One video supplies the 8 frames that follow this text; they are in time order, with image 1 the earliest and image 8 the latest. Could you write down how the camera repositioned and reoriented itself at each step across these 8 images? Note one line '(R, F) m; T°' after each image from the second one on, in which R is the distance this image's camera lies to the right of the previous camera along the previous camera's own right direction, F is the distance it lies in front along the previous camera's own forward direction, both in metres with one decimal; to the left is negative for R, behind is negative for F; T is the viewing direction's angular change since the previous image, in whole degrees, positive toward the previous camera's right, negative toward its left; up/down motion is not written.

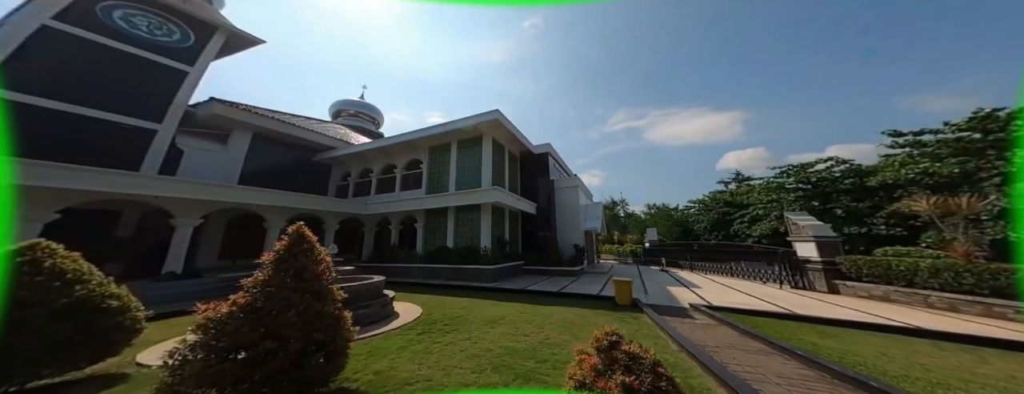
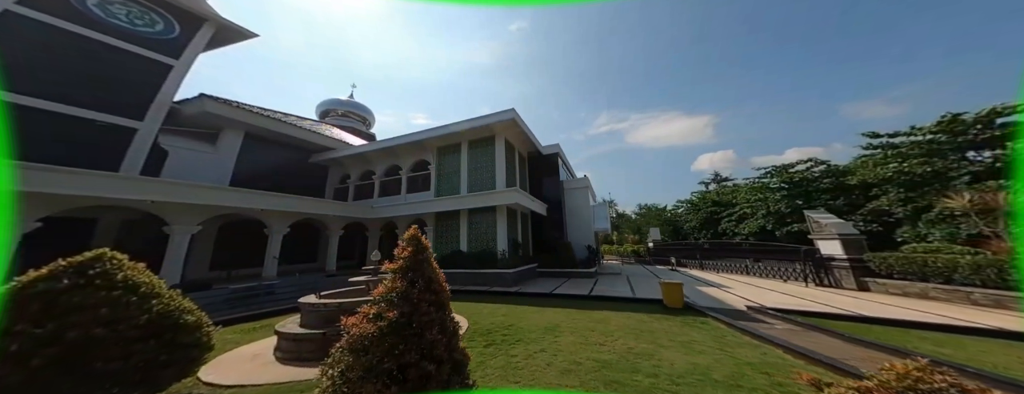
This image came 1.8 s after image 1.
(-1.2, +0.3) m; +2°
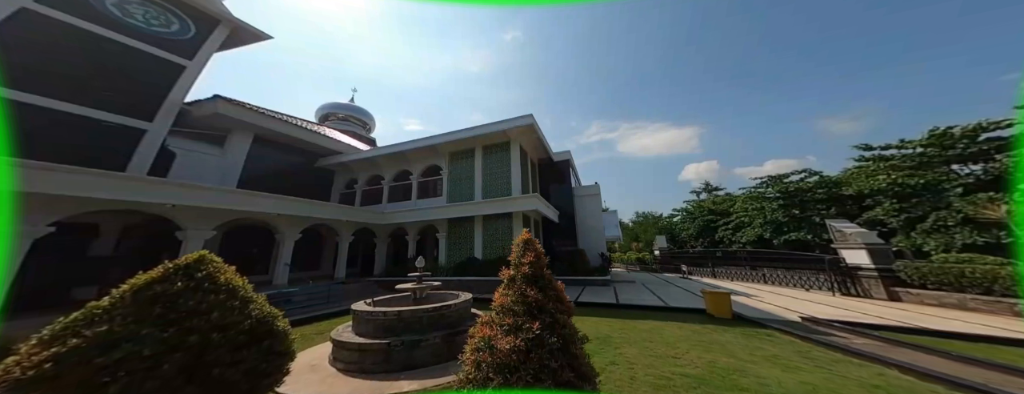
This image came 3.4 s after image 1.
(-1.1, +0.1) m; +1°
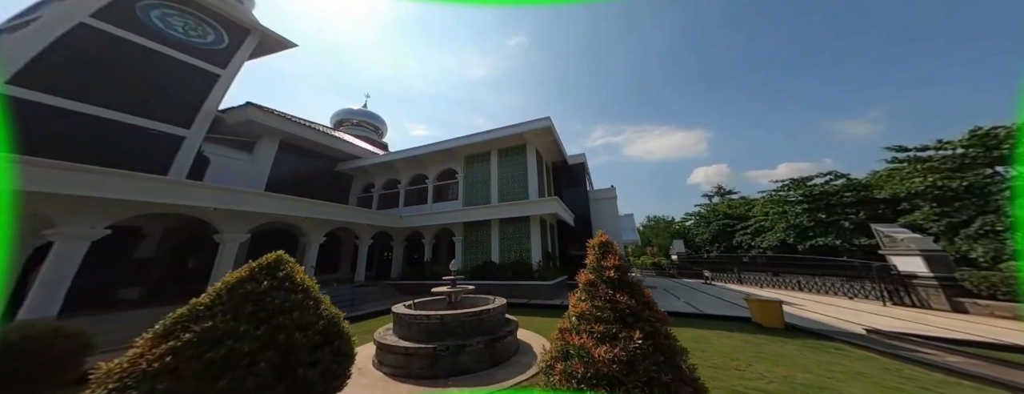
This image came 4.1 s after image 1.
(-0.6, +0.1) m; -2°
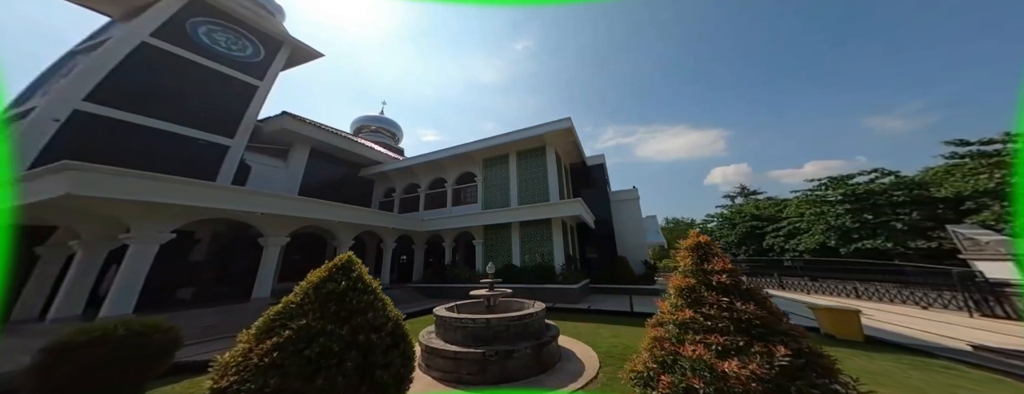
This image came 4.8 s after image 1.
(-0.5, +0.1) m; -3°
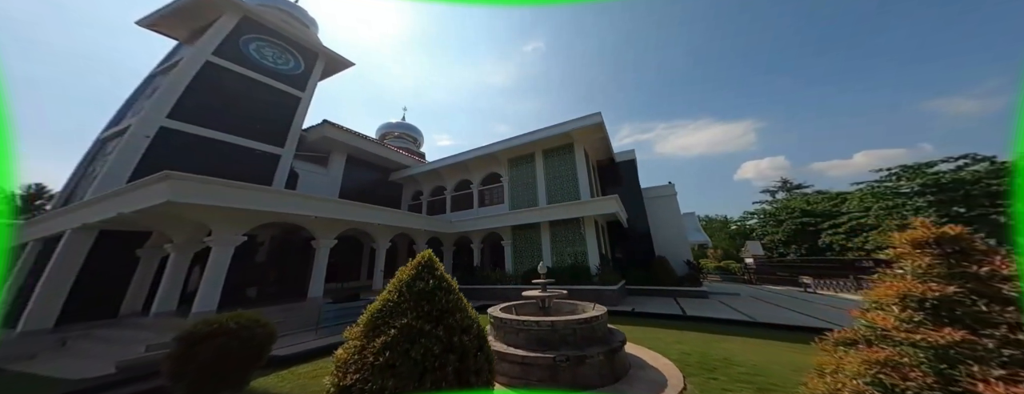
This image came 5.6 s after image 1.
(-0.7, +0.2) m; -5°
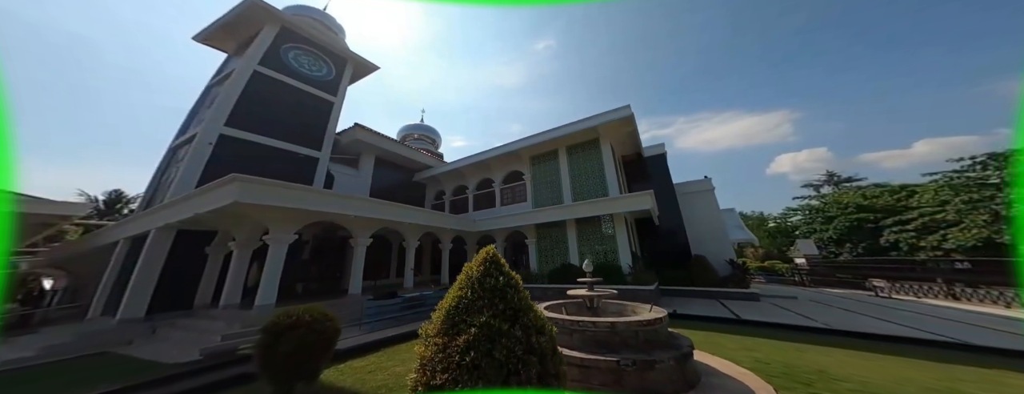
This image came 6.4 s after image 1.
(-0.6, +0.2) m; -5°
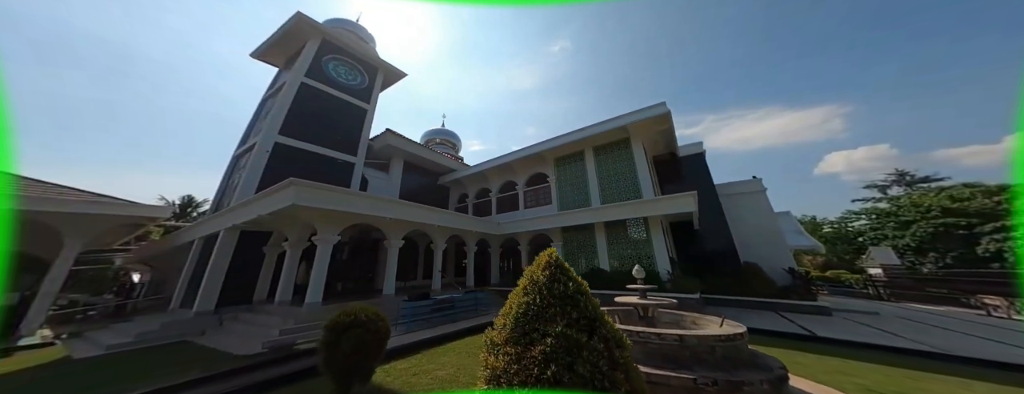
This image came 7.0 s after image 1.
(-0.4, +0.2) m; -5°
